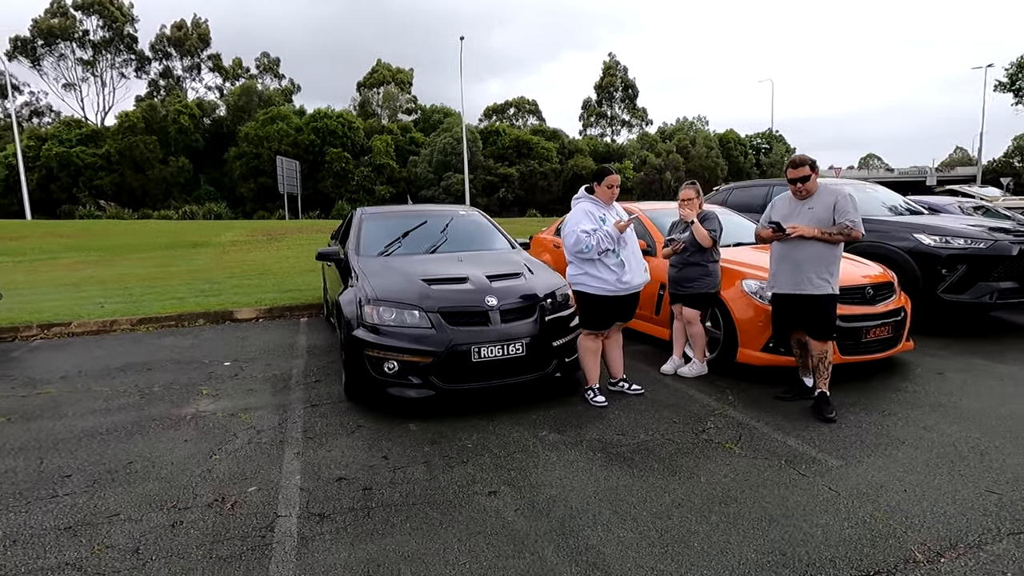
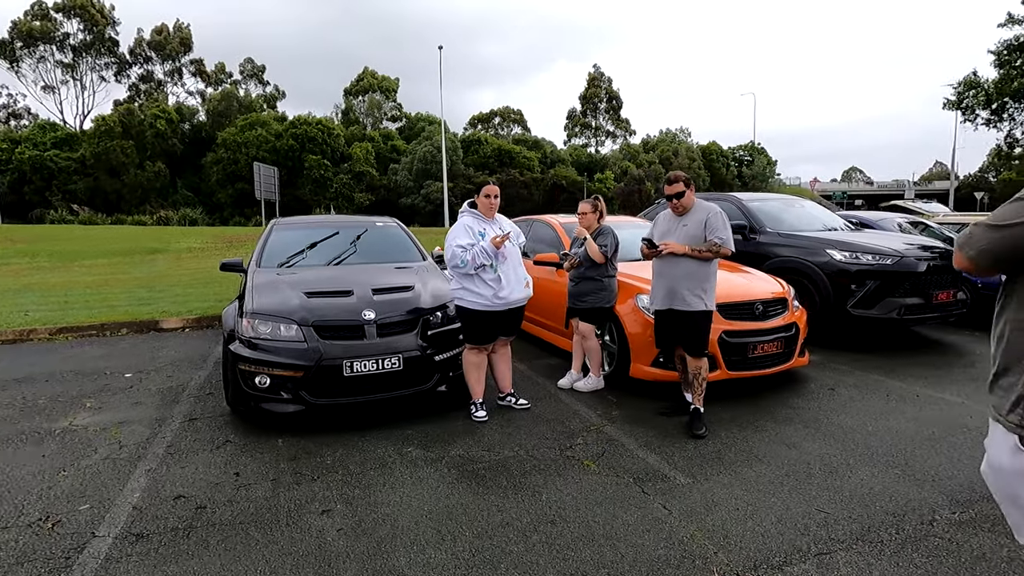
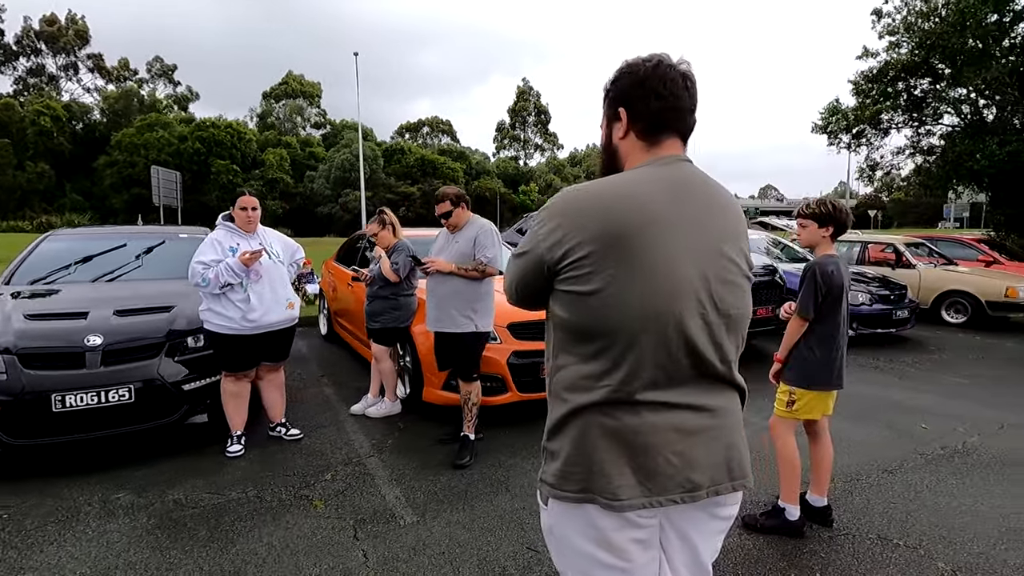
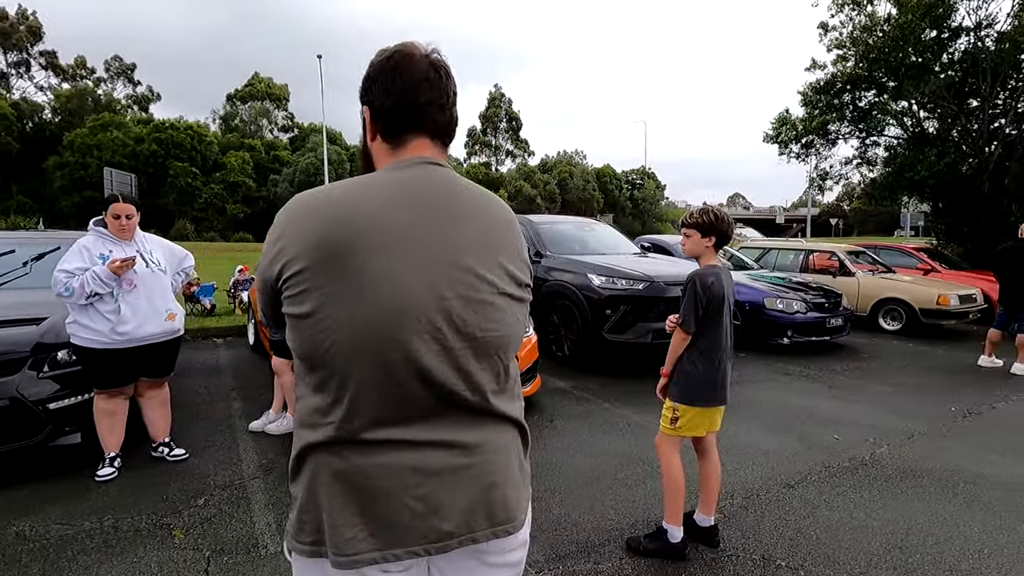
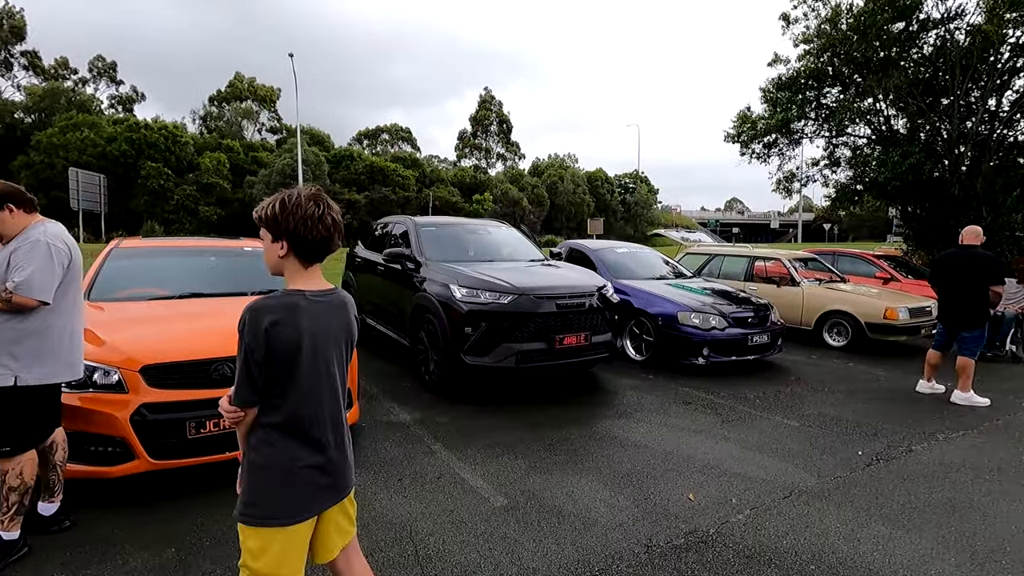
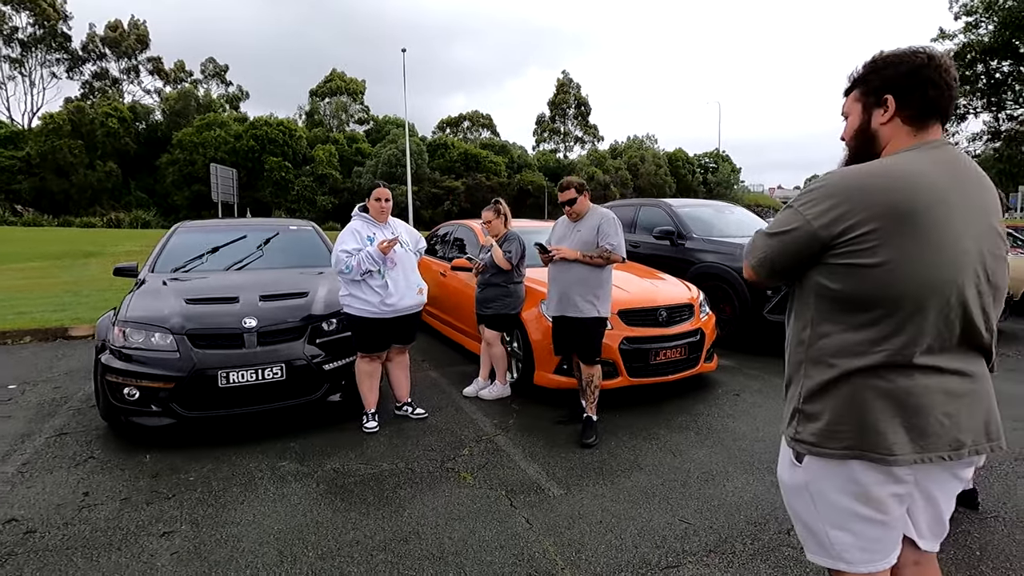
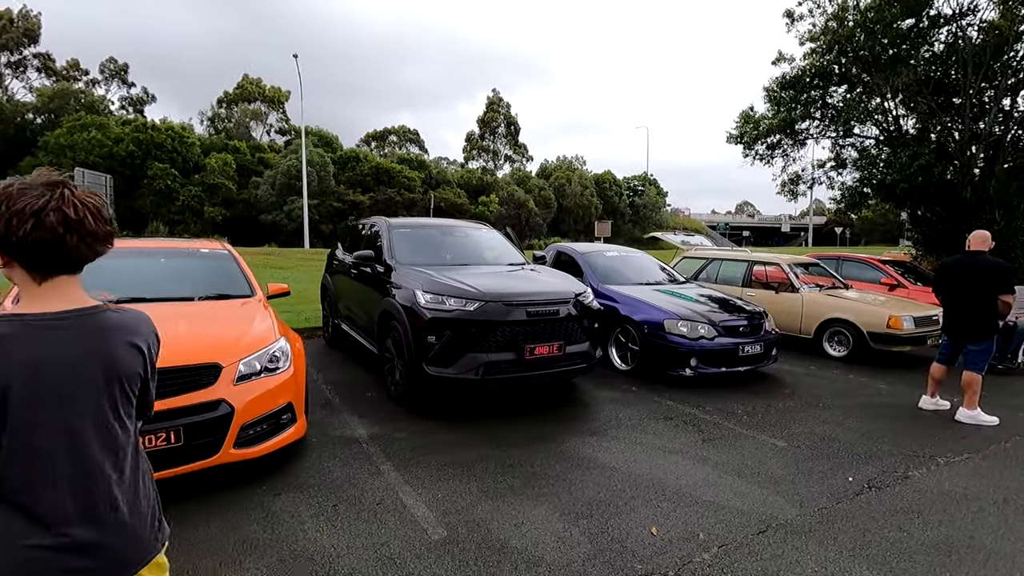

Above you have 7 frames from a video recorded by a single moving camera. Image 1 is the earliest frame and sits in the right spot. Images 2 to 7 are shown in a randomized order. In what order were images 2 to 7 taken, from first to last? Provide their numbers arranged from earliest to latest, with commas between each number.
2, 6, 3, 4, 5, 7
